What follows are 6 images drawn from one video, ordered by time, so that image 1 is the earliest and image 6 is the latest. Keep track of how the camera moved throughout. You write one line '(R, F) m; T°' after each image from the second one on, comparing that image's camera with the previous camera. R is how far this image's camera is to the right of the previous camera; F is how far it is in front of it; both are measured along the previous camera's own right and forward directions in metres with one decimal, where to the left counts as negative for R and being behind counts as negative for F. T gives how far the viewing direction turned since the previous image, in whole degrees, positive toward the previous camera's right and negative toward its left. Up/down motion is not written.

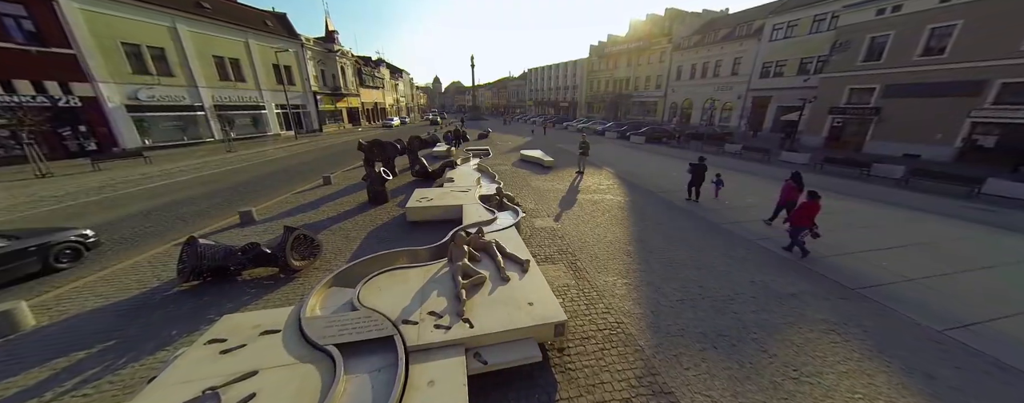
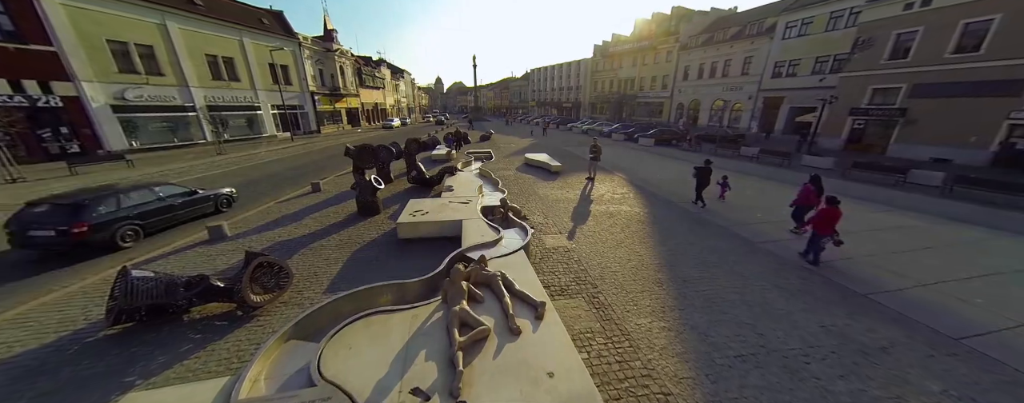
(-0.1, +1.0) m; 0°
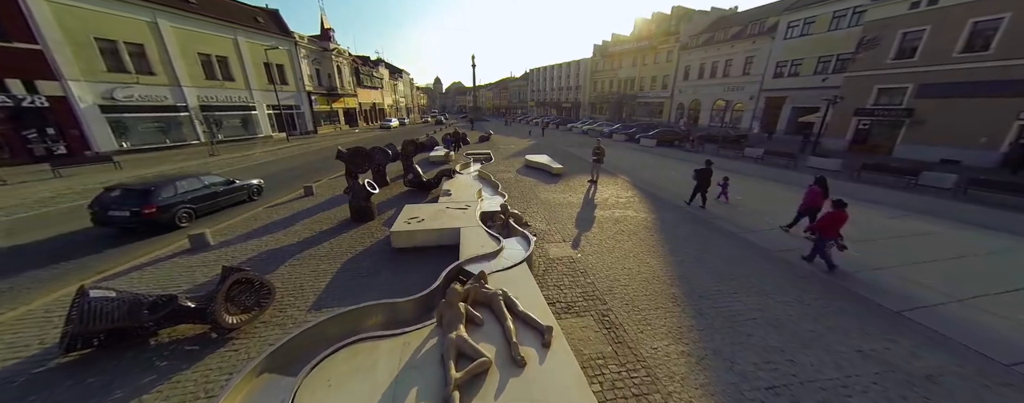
(0.0, +0.4) m; 0°
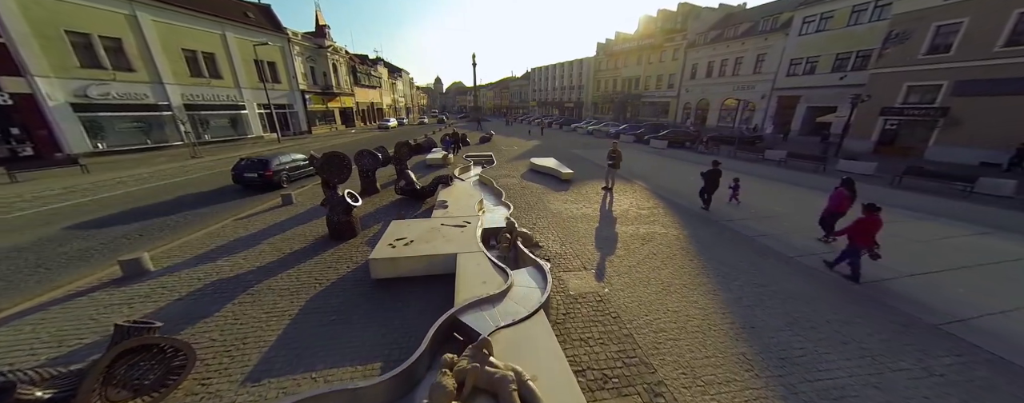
(-0.1, +1.2) m; 0°
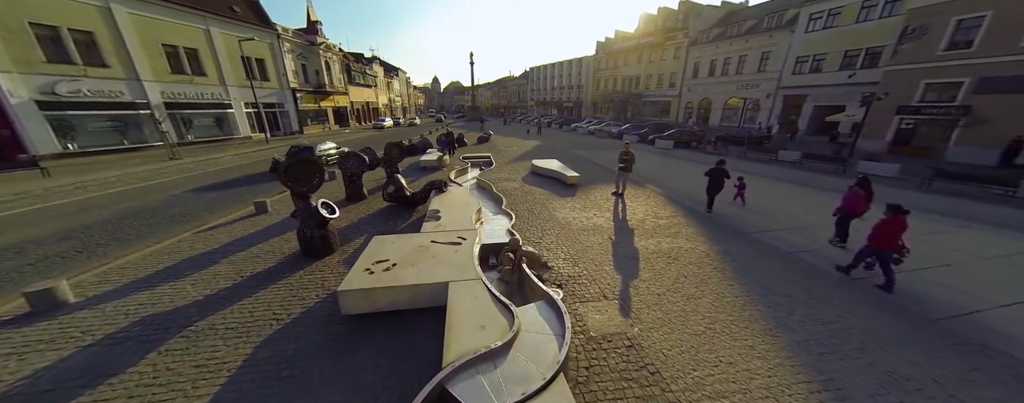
(-0.1, +1.0) m; 0°
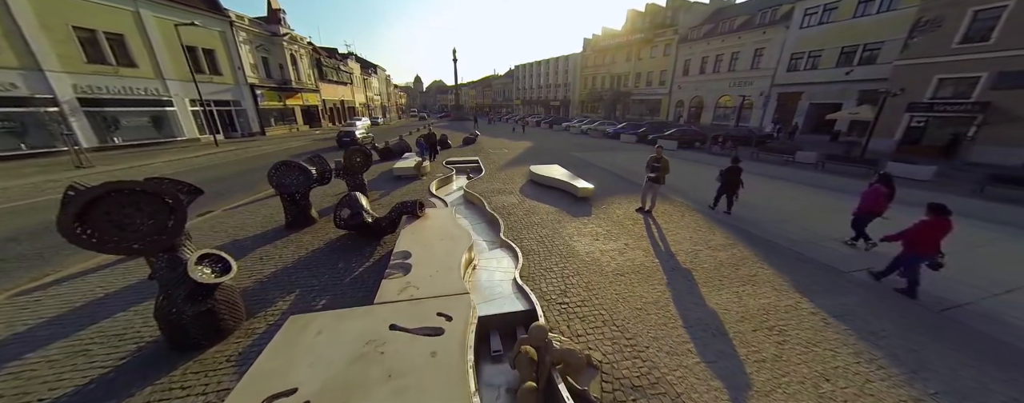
(-0.3, +2.2) m; +3°
